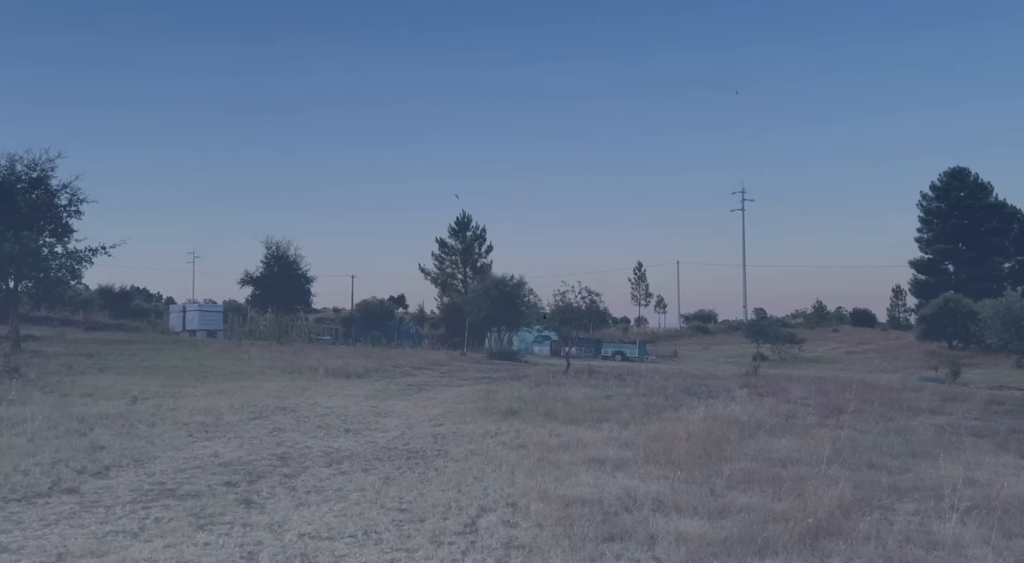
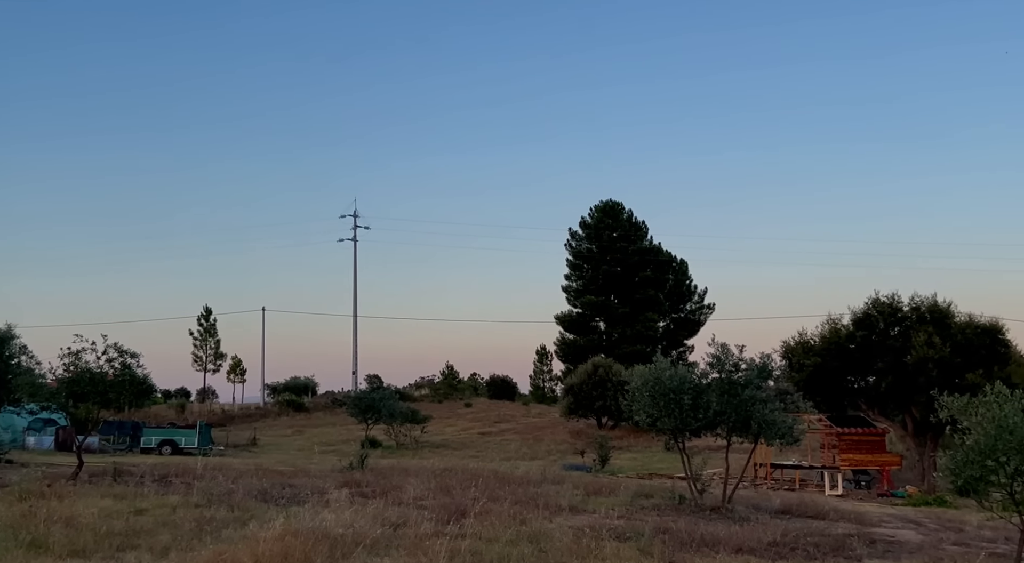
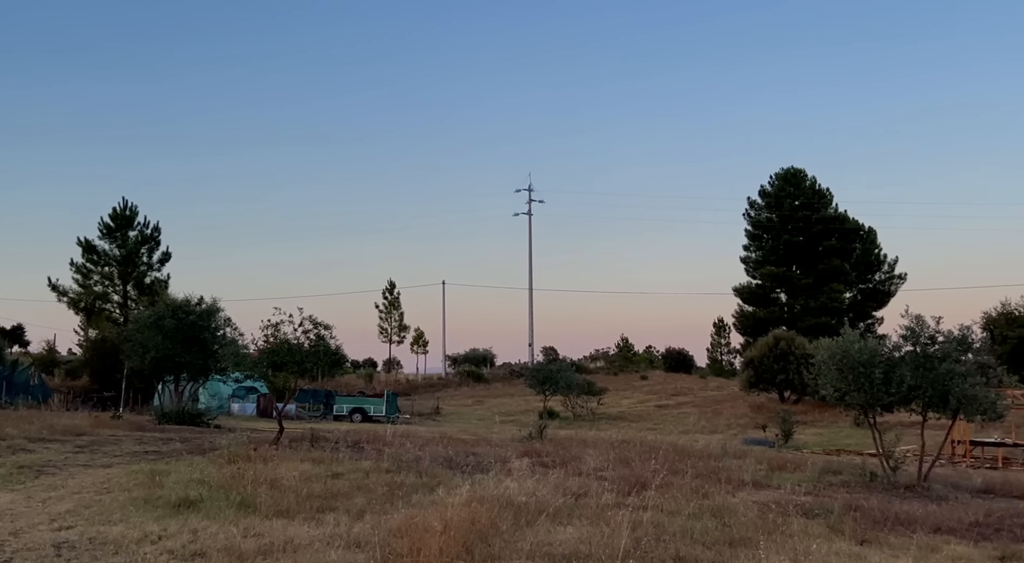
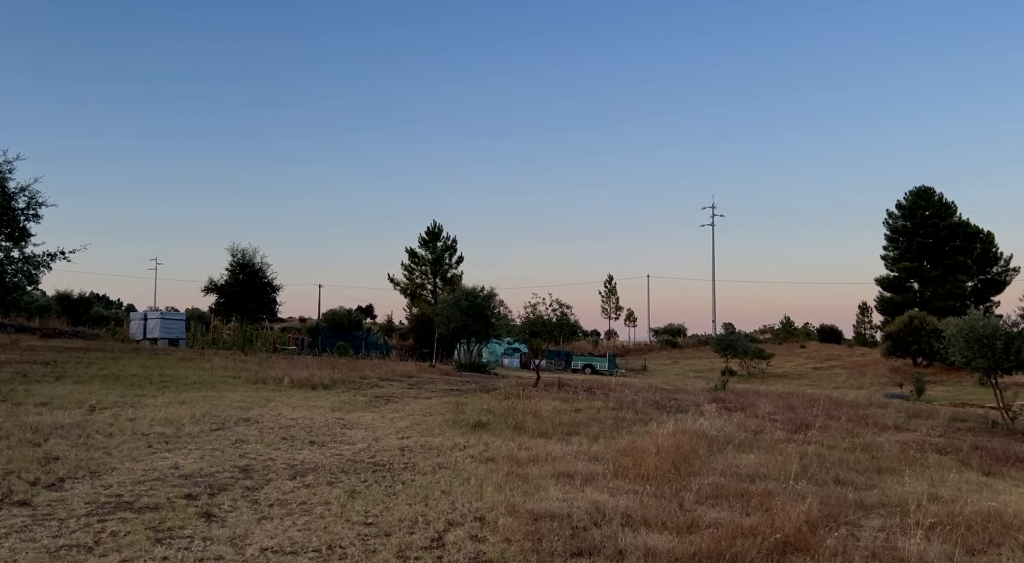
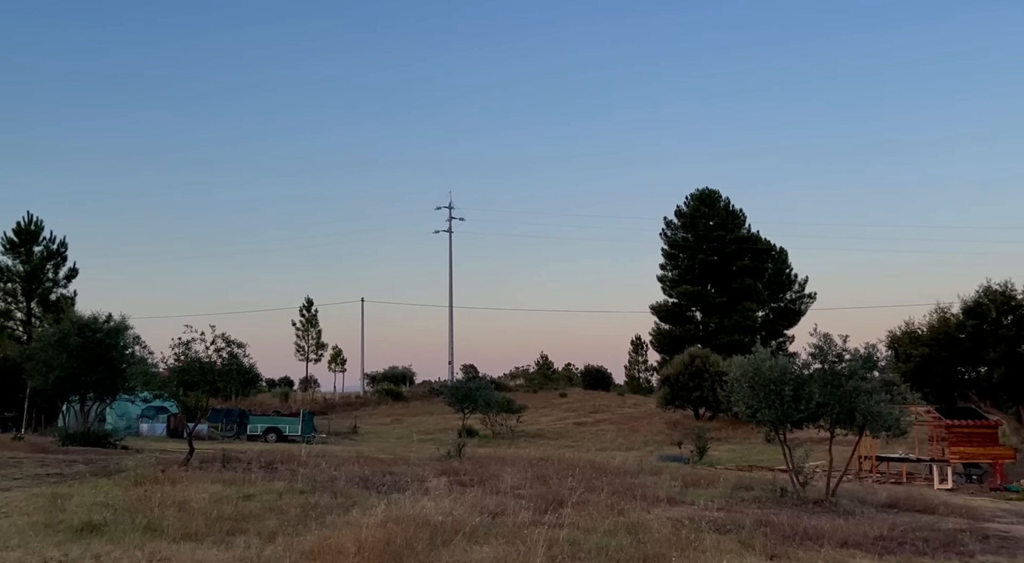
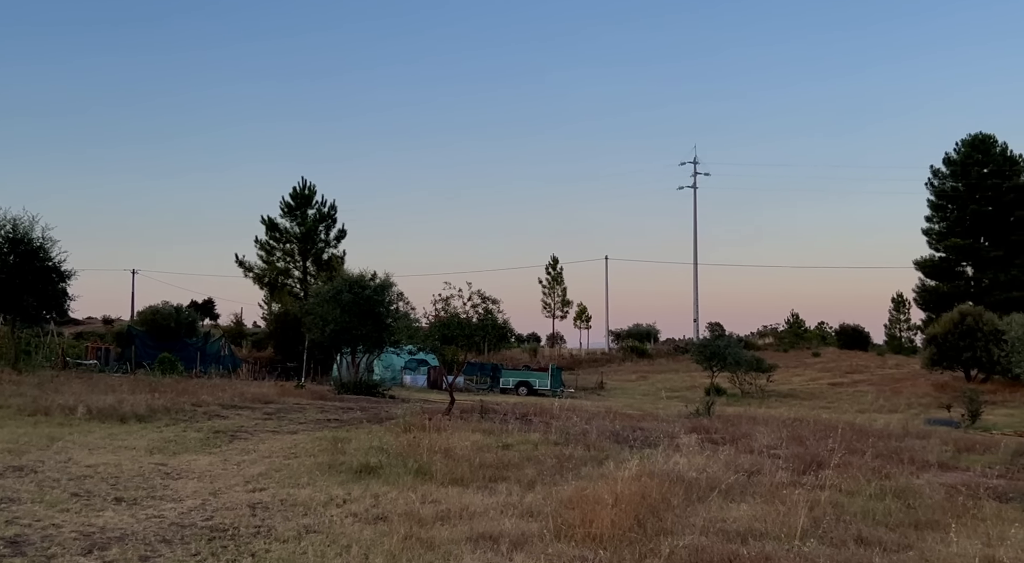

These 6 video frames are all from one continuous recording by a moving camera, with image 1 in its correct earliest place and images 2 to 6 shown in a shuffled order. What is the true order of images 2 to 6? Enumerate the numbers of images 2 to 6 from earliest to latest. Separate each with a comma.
4, 6, 3, 5, 2
